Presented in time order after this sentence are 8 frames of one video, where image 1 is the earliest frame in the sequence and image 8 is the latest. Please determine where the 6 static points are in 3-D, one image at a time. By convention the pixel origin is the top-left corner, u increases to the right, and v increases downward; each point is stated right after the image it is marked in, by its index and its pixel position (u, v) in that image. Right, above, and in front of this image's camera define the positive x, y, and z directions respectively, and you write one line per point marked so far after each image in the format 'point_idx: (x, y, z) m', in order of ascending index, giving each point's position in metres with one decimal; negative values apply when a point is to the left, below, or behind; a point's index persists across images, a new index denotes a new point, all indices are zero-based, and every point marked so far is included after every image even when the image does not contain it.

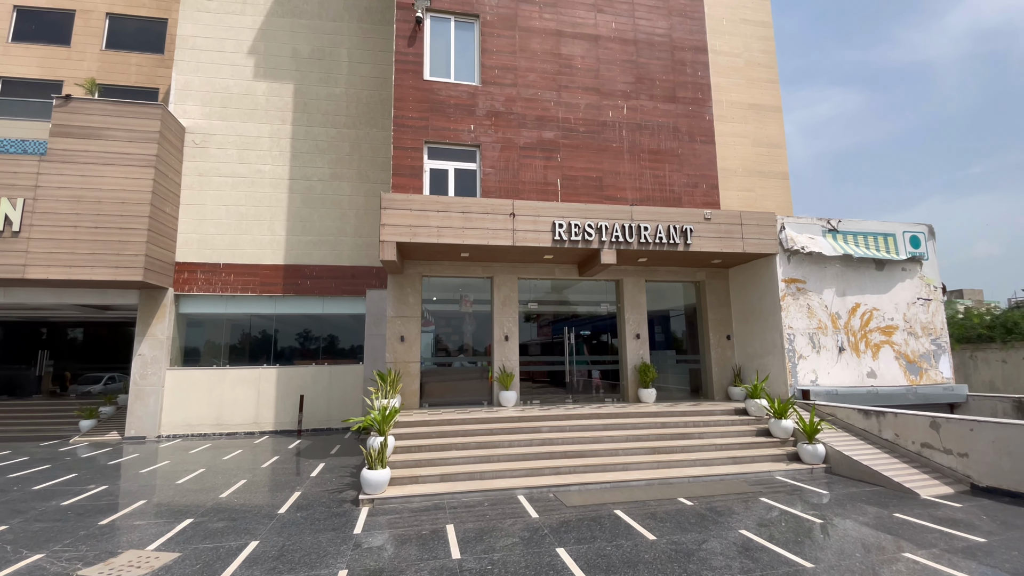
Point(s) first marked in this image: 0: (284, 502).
0: (-3.6, -3.4, +7.7) m
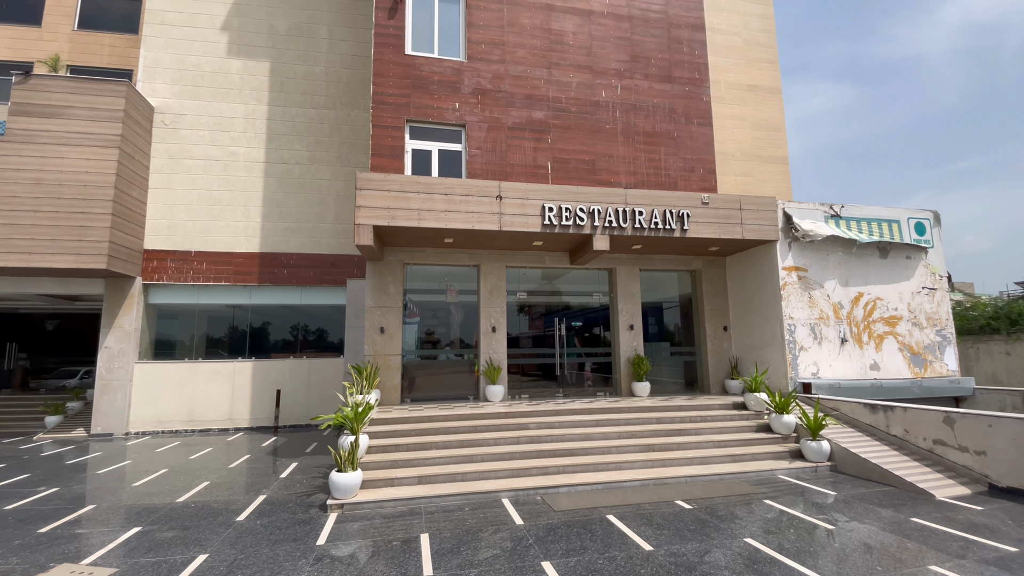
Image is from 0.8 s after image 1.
0: (-3.9, -3.2, +7.0) m
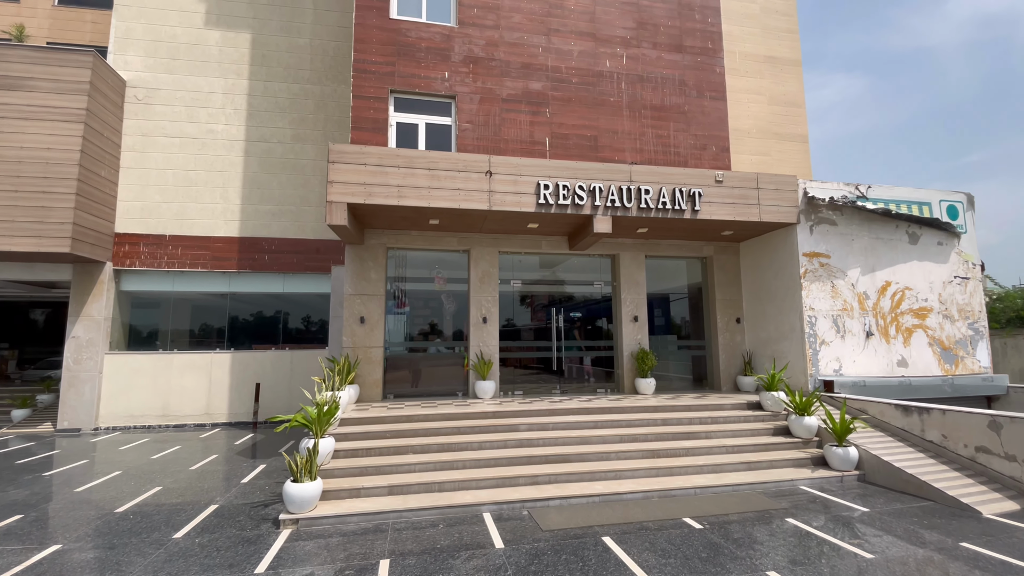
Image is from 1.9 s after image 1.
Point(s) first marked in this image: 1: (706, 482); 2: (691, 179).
0: (-4.1, -3.0, +6.1) m
1: (+2.7, -2.7, +6.8) m
2: (+3.5, +2.1, +9.5) m
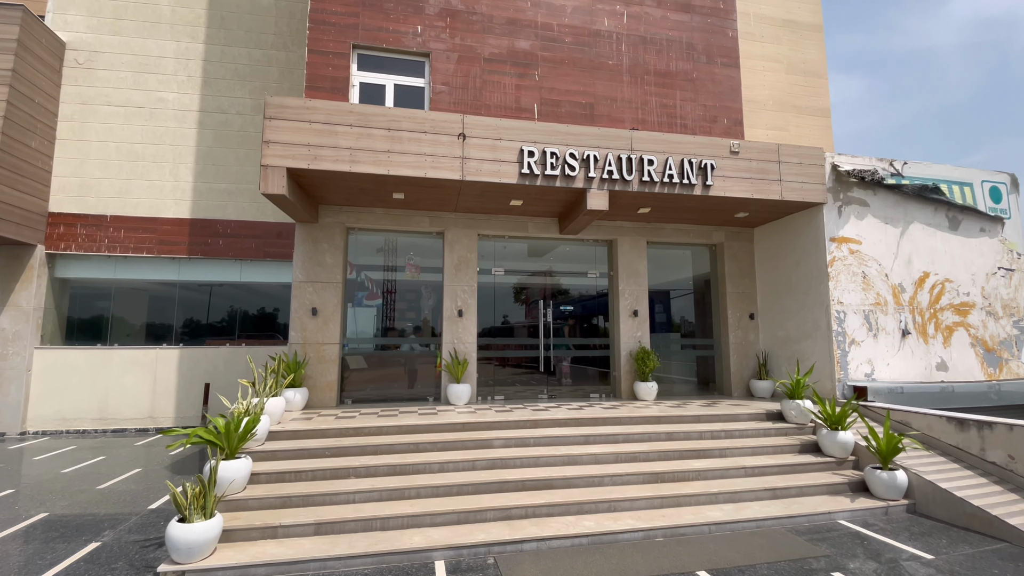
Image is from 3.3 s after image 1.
0: (-4.5, -2.7, +4.7) m
1: (+2.4, -2.6, +5.4) m
2: (+3.2, +2.3, +8.1) m
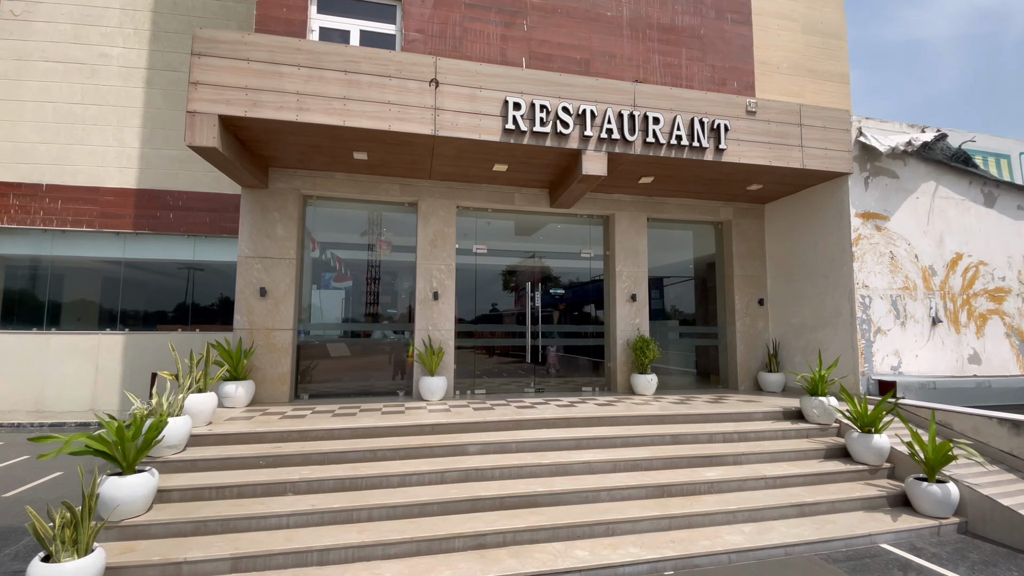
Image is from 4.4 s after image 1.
0: (-4.7, -2.4, +3.6) m
1: (+2.1, -2.3, +4.4) m
2: (+2.9, +2.6, +7.0) m
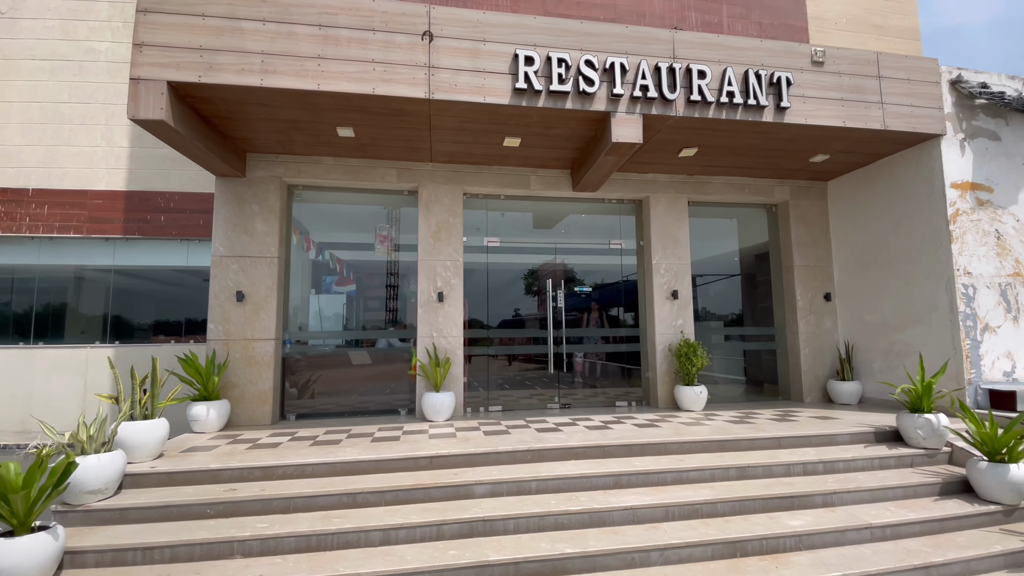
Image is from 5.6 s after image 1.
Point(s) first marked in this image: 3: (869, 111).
0: (-4.6, -2.5, +2.6) m
1: (+2.3, -2.2, +3.1) m
2: (+3.1, +2.7, +5.7) m
3: (+4.3, +2.2, +5.9) m
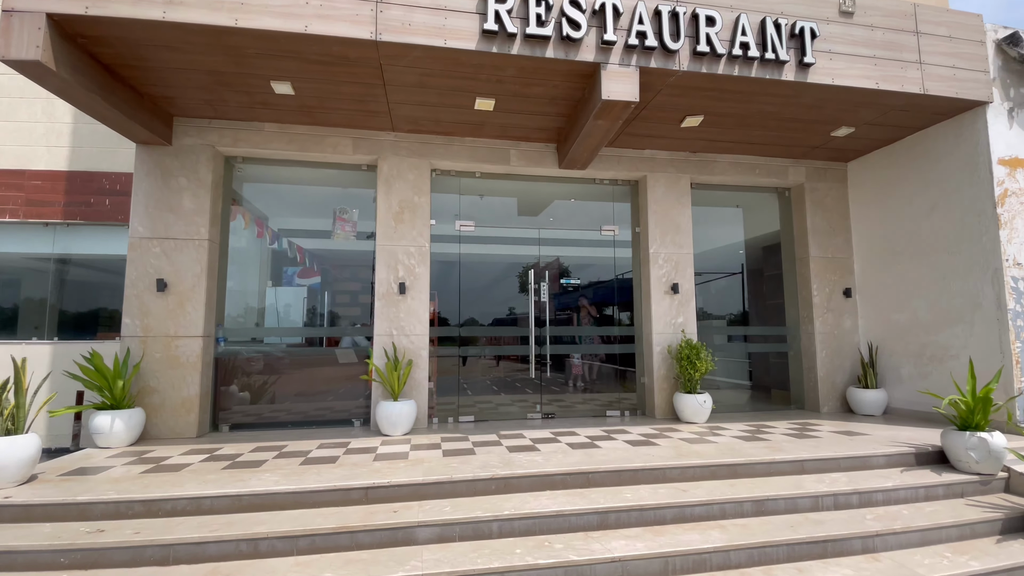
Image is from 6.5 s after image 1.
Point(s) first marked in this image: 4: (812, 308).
0: (-4.9, -2.3, +1.7) m
1: (+2.0, -2.1, +2.2) m
2: (+2.8, +2.8, +4.8) m
3: (+4.1, +2.2, +5.0) m
4: (+4.2, -0.3, +6.7) m
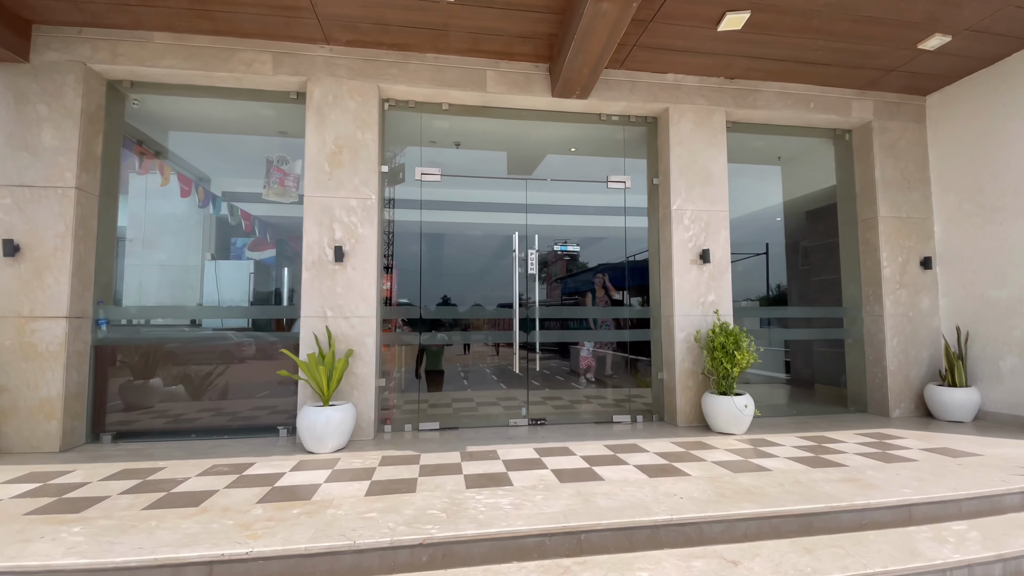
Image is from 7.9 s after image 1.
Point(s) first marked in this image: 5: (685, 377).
0: (-5.2, -2.2, +0.5) m
1: (+1.7, -1.9, +0.8) m
2: (+2.6, +3.1, +3.2) m
3: (+3.8, +2.5, +3.4) m
4: (+4.0, +0.1, +5.2) m
5: (+1.7, -0.9, +4.8) m
